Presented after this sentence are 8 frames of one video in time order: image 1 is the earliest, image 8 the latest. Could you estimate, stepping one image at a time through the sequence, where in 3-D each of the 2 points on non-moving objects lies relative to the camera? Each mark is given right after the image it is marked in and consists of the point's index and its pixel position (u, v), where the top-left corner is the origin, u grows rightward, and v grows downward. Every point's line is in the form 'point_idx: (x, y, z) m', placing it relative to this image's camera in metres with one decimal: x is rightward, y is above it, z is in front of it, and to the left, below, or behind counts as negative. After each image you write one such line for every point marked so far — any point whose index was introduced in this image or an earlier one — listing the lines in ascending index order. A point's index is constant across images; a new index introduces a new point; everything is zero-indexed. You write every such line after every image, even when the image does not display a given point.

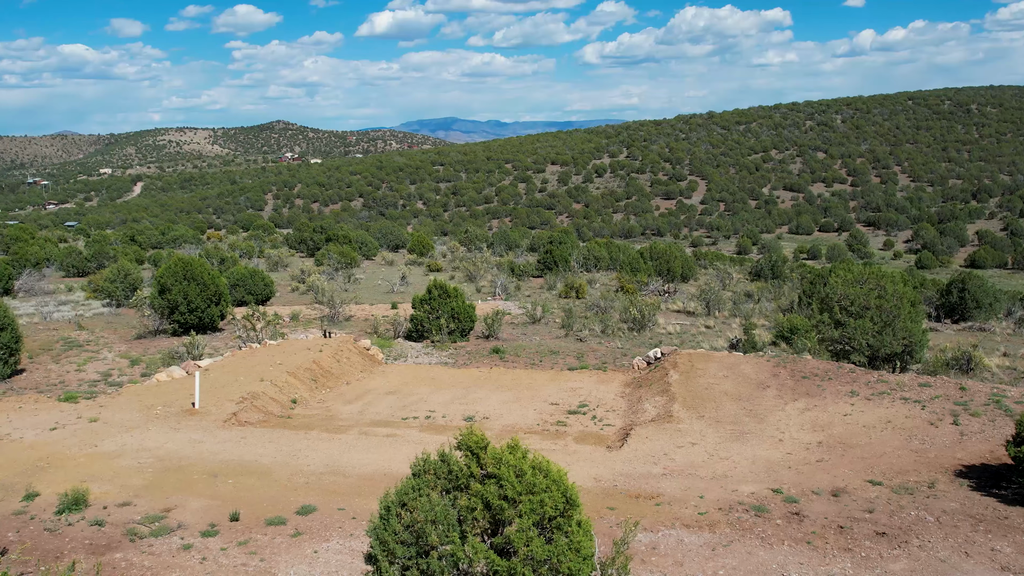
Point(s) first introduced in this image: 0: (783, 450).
0: (+3.0, -1.8, +11.2) m
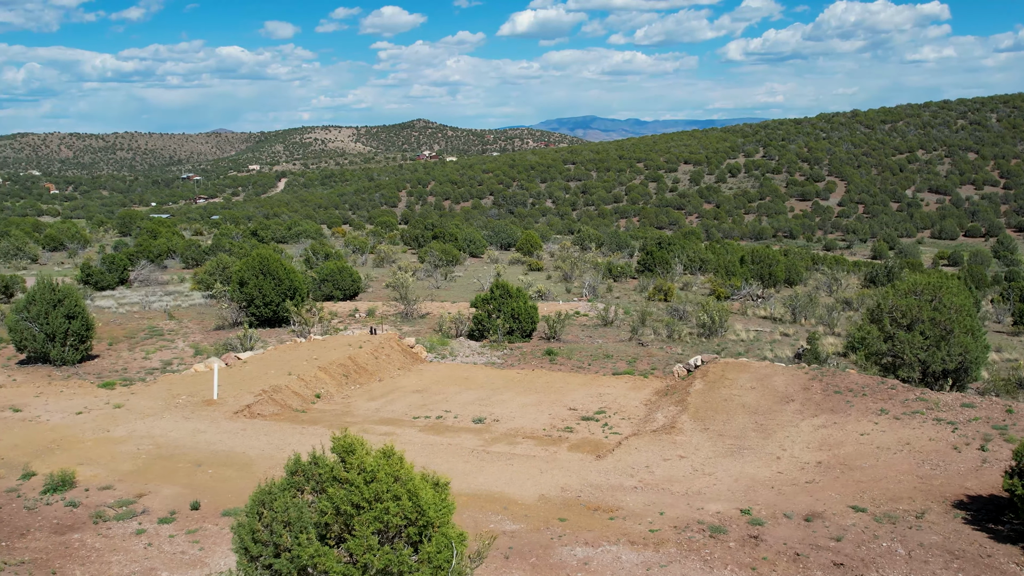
0: (+2.7, -1.9, +10.7) m
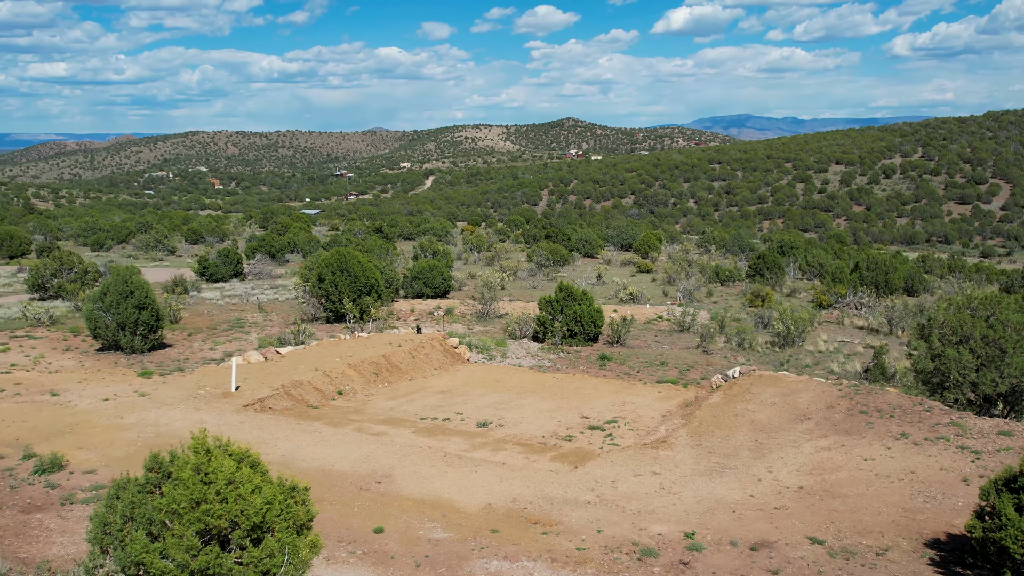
0: (+2.3, -2.0, +10.1) m
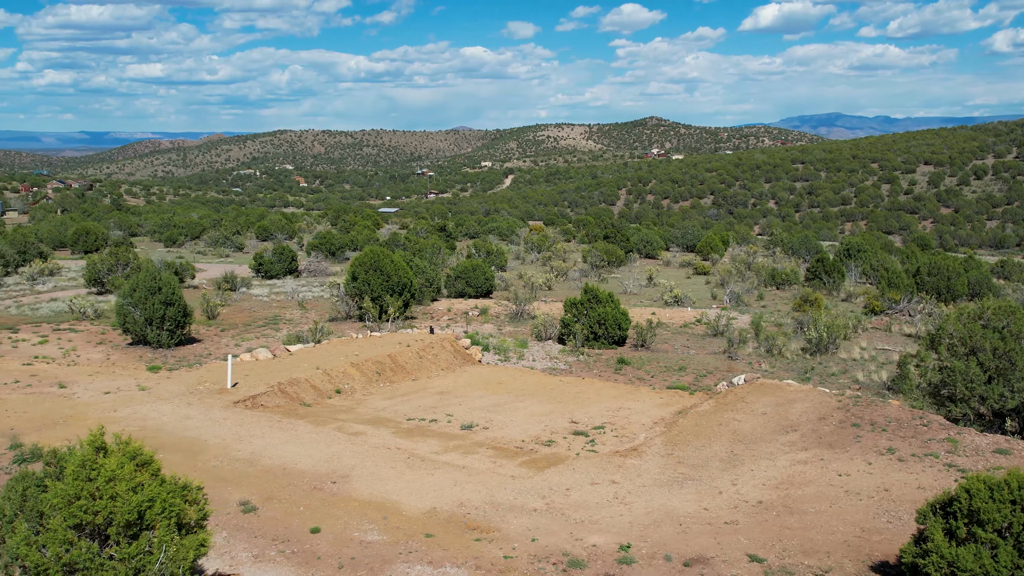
0: (+1.8, -2.1, +9.8) m
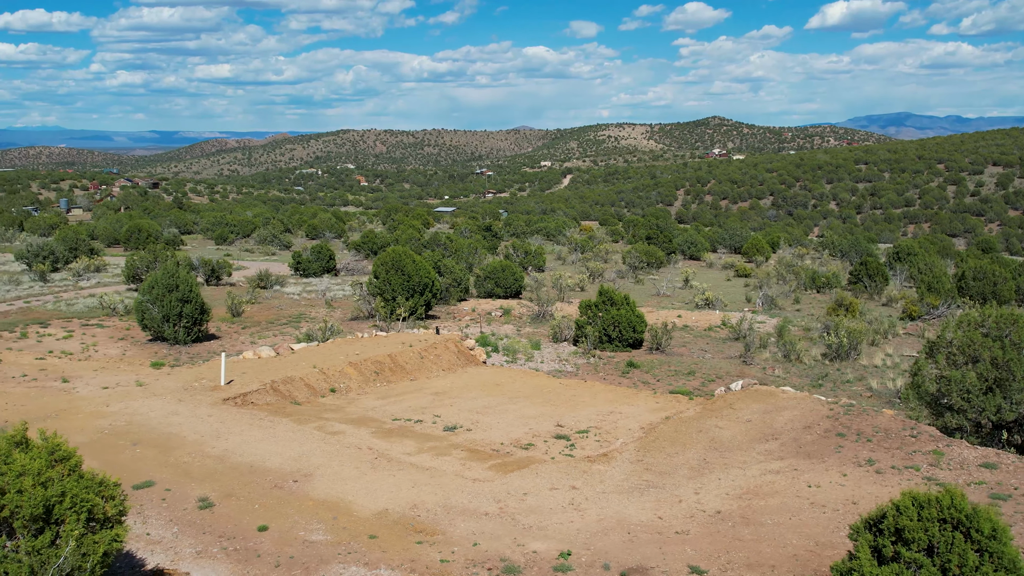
0: (+1.4, -2.1, +9.6) m
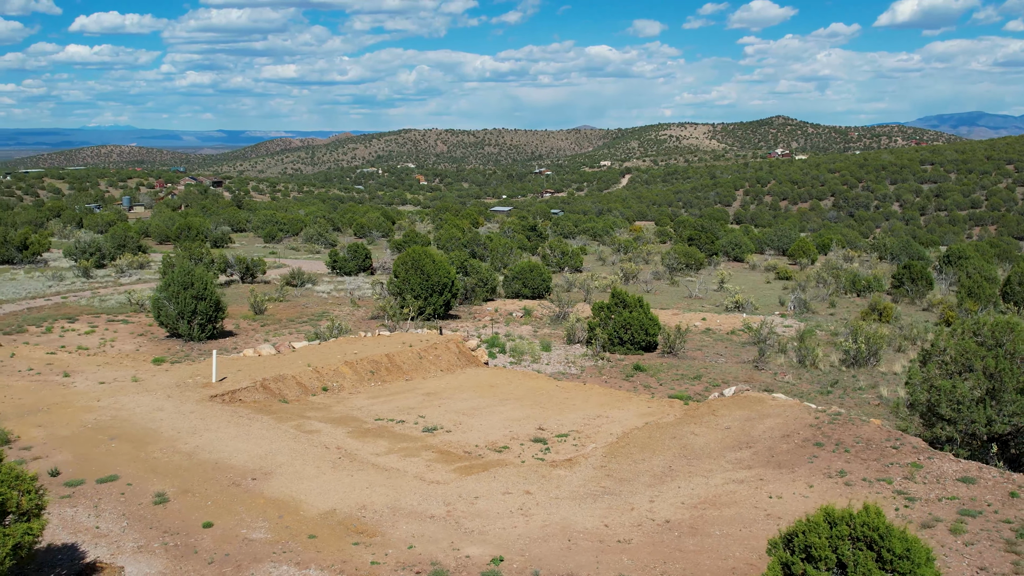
0: (+0.9, -2.2, +9.5) m
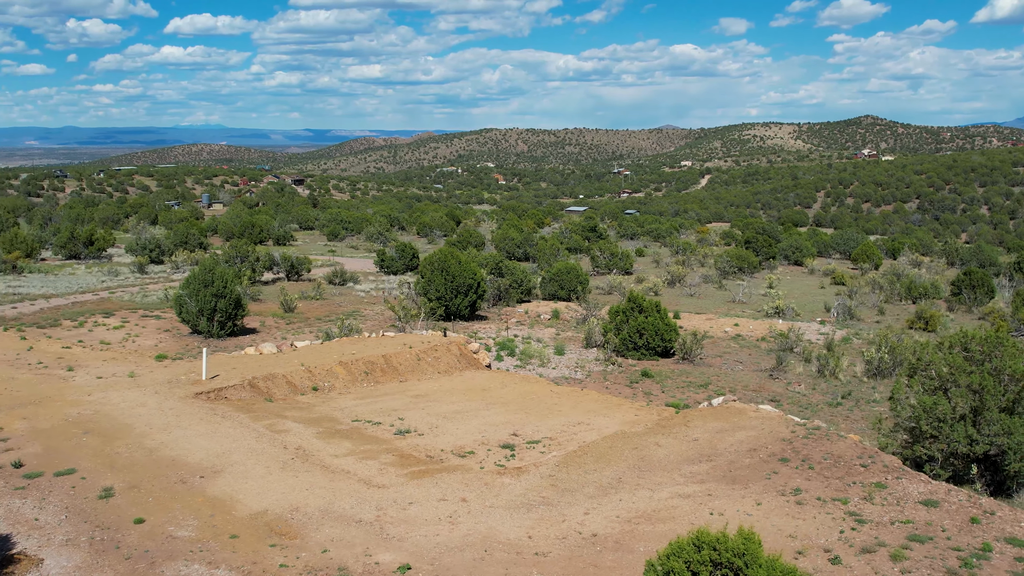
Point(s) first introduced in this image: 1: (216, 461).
0: (+0.2, -2.2, +9.3) m
1: (-3.2, -1.9, +11.1) m
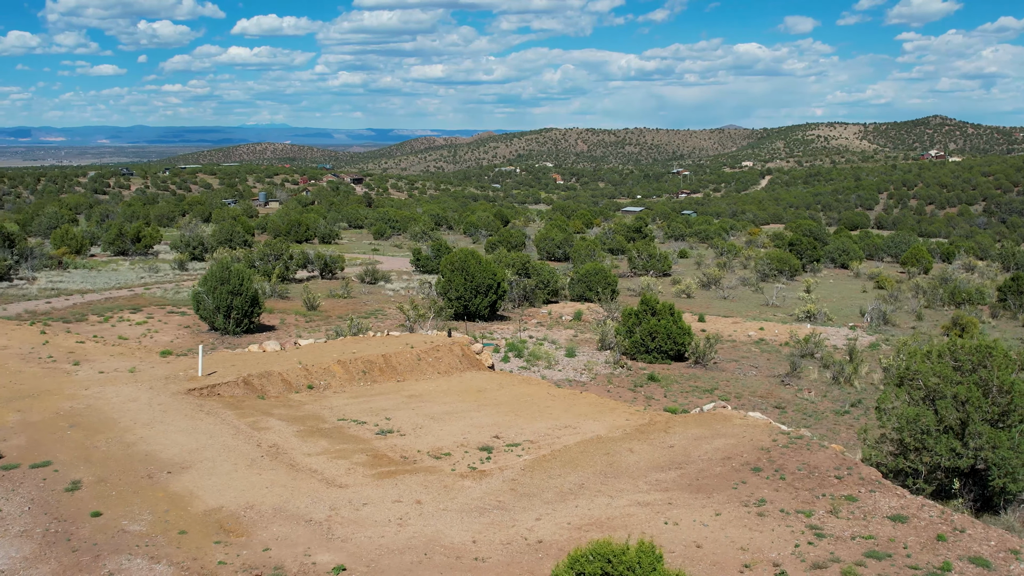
0: (-0.3, -2.2, +9.2) m
1: (-3.6, -1.9, +11.3) m
